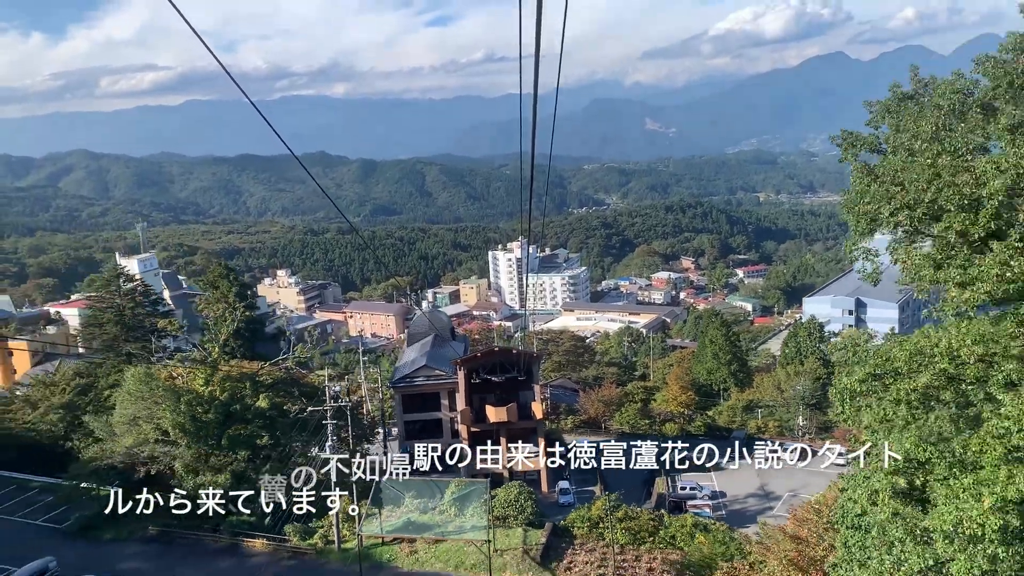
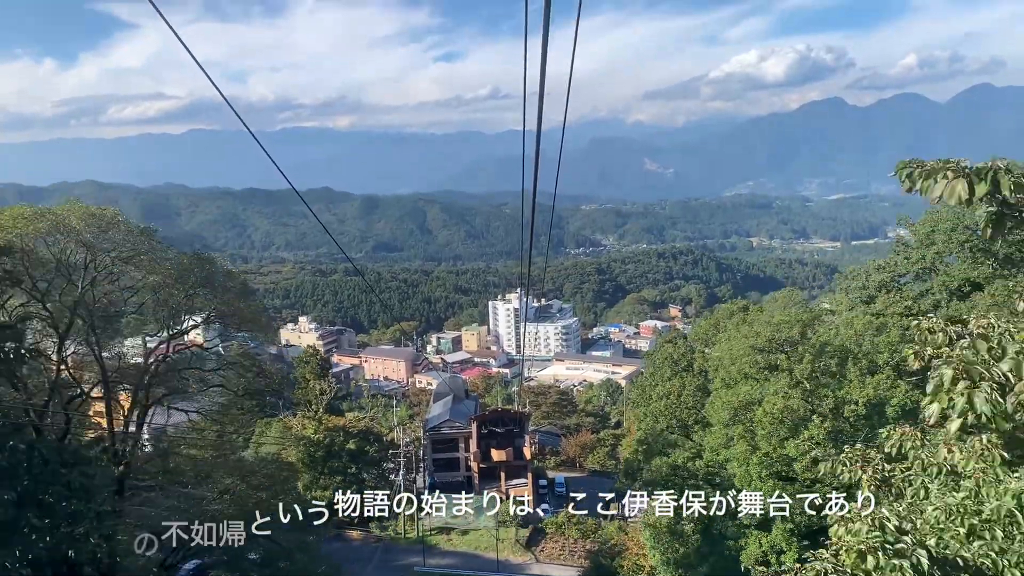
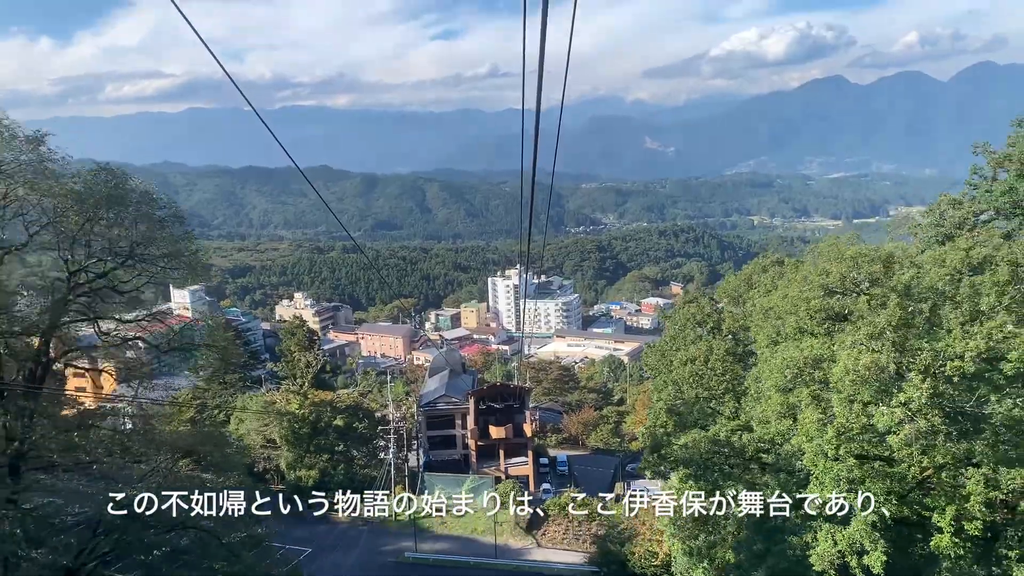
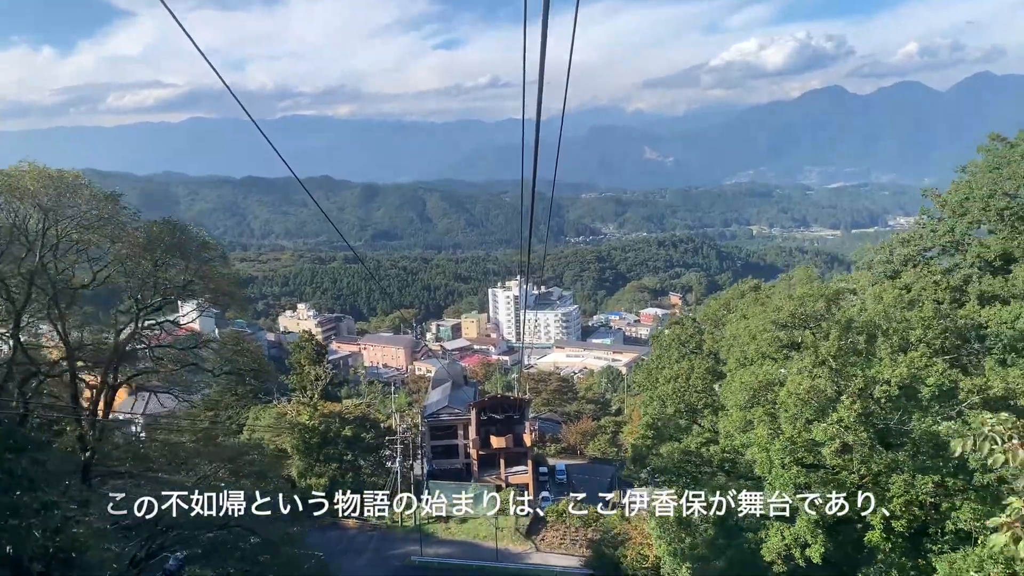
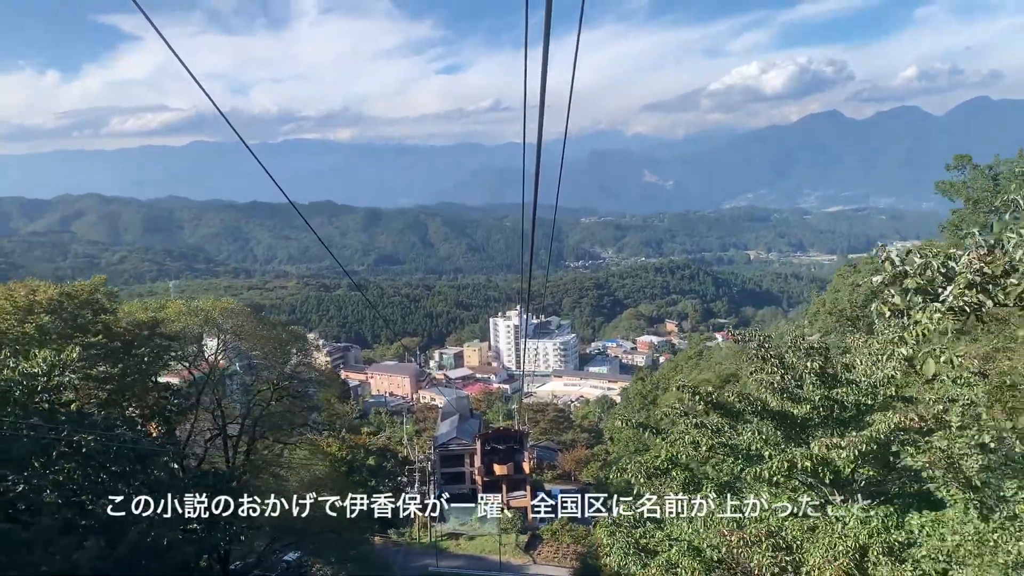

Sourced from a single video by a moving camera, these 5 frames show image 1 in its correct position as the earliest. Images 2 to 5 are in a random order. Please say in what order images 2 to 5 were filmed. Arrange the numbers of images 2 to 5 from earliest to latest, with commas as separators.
3, 4, 2, 5
